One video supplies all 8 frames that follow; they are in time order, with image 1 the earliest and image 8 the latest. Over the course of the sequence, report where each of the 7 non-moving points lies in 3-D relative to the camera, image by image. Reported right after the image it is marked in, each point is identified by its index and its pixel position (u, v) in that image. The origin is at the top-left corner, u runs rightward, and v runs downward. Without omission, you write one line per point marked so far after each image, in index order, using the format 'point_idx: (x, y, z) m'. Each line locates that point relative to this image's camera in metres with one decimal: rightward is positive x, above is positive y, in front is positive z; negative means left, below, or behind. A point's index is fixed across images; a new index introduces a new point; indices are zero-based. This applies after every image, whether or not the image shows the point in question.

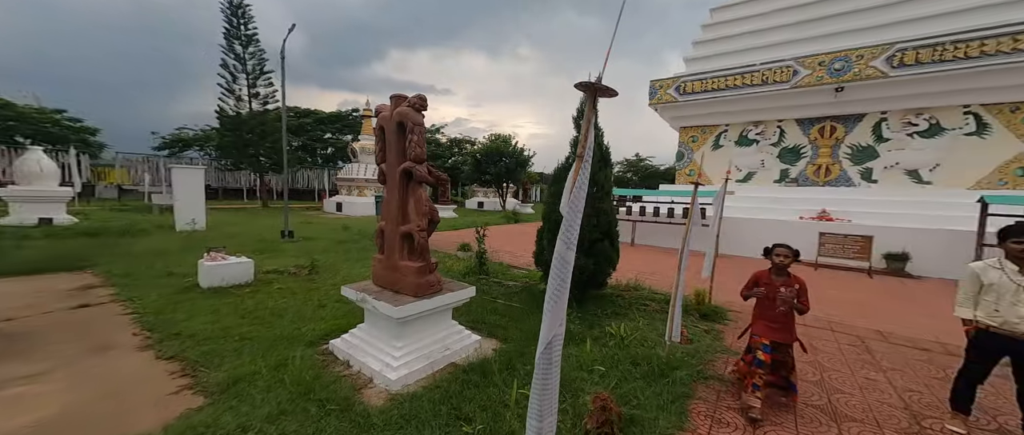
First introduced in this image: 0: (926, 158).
0: (+8.3, +1.2, +7.0) m
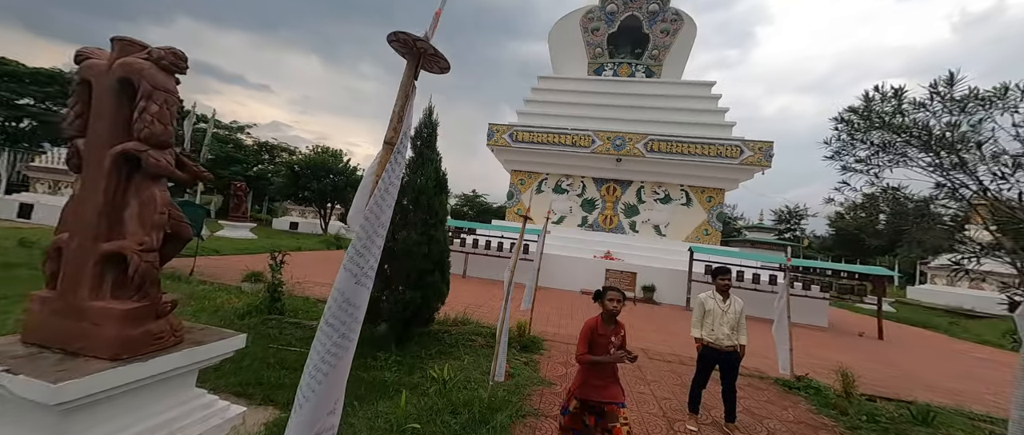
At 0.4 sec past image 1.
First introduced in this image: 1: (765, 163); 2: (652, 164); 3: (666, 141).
0: (+4.3, 0.0, +9.8) m
1: (+6.5, +1.4, +8.9) m
2: (+3.9, +1.5, +9.7) m
3: (+4.2, +2.1, +9.3) m
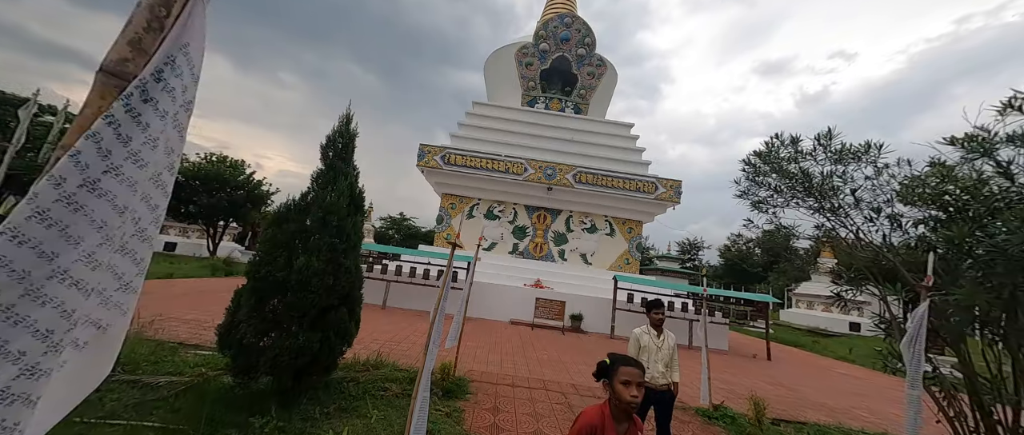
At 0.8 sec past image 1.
0: (+2.3, -0.9, +10.2) m
1: (+4.7, +0.5, +9.9) m
2: (+2.0, +0.7, +10.1) m
3: (+2.3, +1.2, +9.8) m
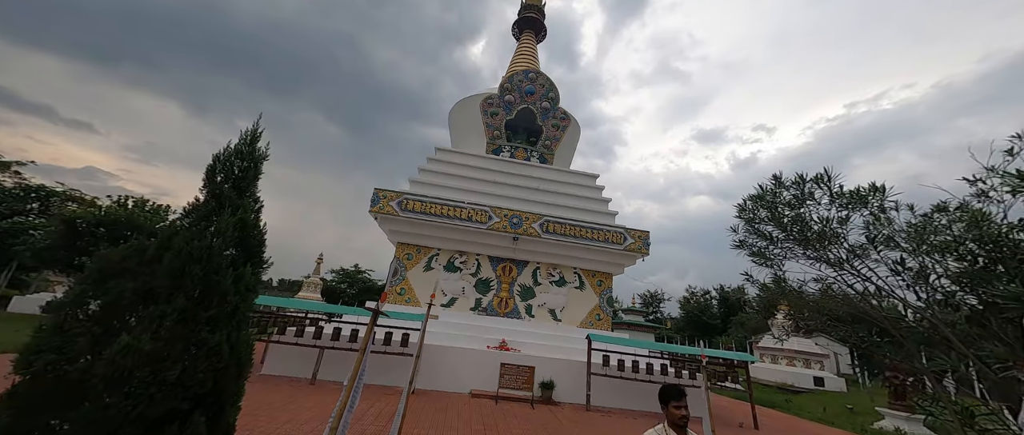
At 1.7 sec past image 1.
0: (+1.3, -2.3, +9.4) m
1: (+3.7, -0.9, +9.6) m
2: (+1.0, -0.8, +9.5) m
3: (+1.3, -0.2, +9.4) m
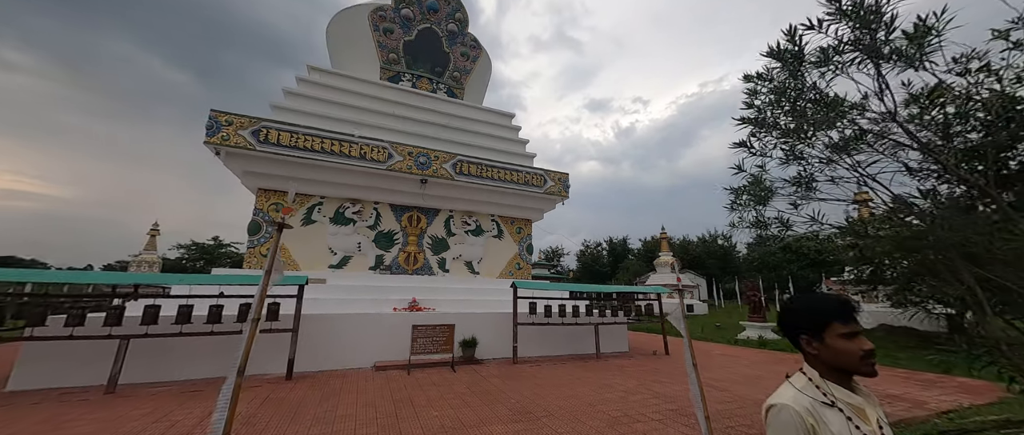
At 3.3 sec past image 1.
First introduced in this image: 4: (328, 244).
0: (-0.9, -0.8, +8.4) m
1: (+1.4, +0.6, +9.0) m
2: (-1.2, +0.7, +8.3) m
3: (-0.9, +1.3, +8.2) m
4: (-3.9, -0.6, +7.3) m
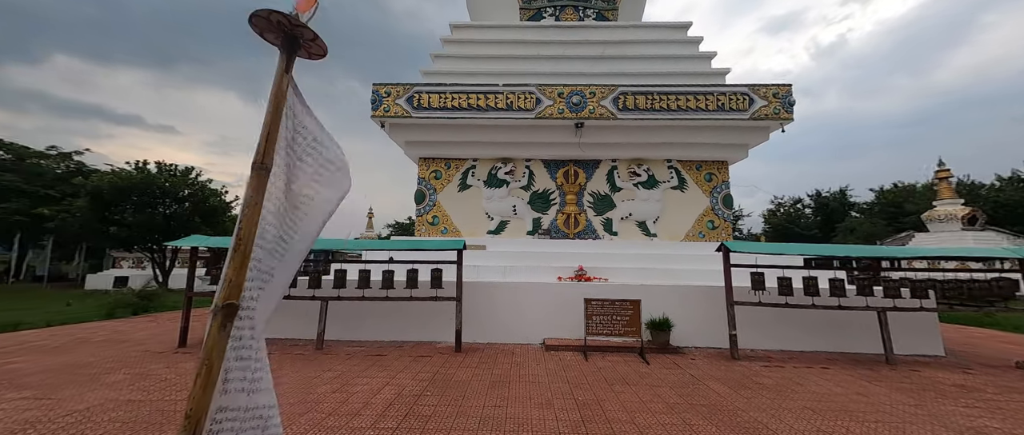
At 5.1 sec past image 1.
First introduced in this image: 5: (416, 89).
0: (+2.7, +0.2, +6.7) m
1: (+4.8, +1.8, +6.2) m
2: (+2.2, +1.6, +6.6) m
3: (+2.4, +2.3, +6.3) m
4: (-0.5, +0.2, +6.9) m
5: (-1.8, +2.4, +6.5) m
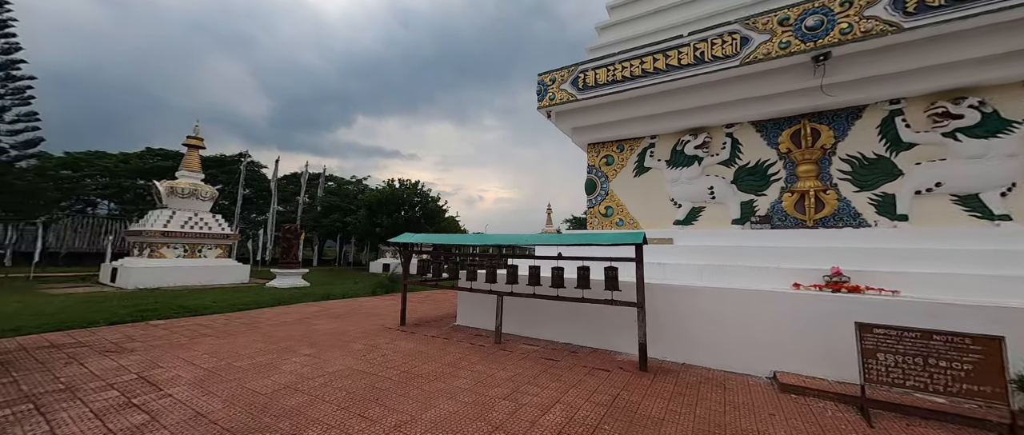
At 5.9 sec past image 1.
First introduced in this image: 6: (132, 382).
0: (+5.3, +0.5, +3.8) m
1: (+6.8, +2.2, +2.4) m
2: (+4.7, +2.0, +4.0) m
3: (+4.8, +2.6, +3.6) m
4: (+2.6, +0.4, +5.6) m
5: (+1.2, +2.5, +5.8) m
6: (-4.8, -2.1, +4.3) m
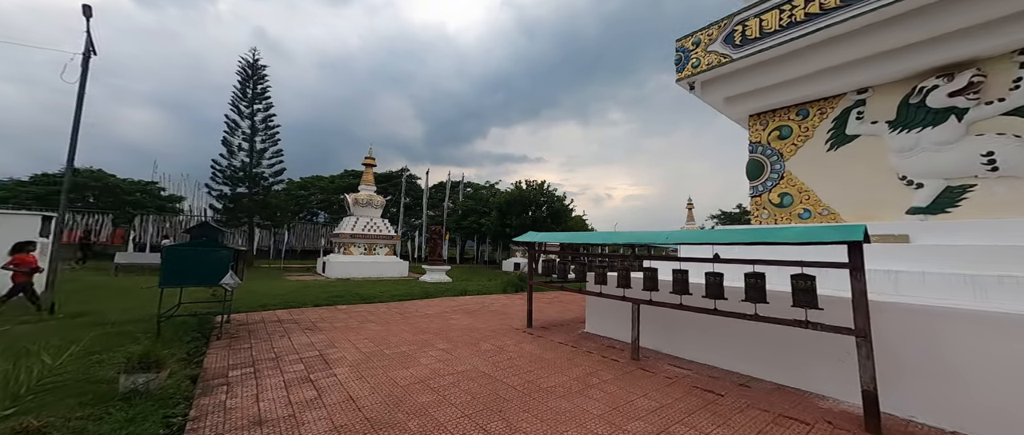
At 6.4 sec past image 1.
0: (+6.2, +0.7, +1.2) m
1: (+7.0, +2.5, -0.8) m
2: (+5.6, +2.1, +1.5) m
3: (+5.5, +2.8, +1.2) m
4: (+4.2, +0.5, +3.7) m
5: (+3.0, +2.7, +4.5) m
6: (-3.0, -2.1, +5.2) m
